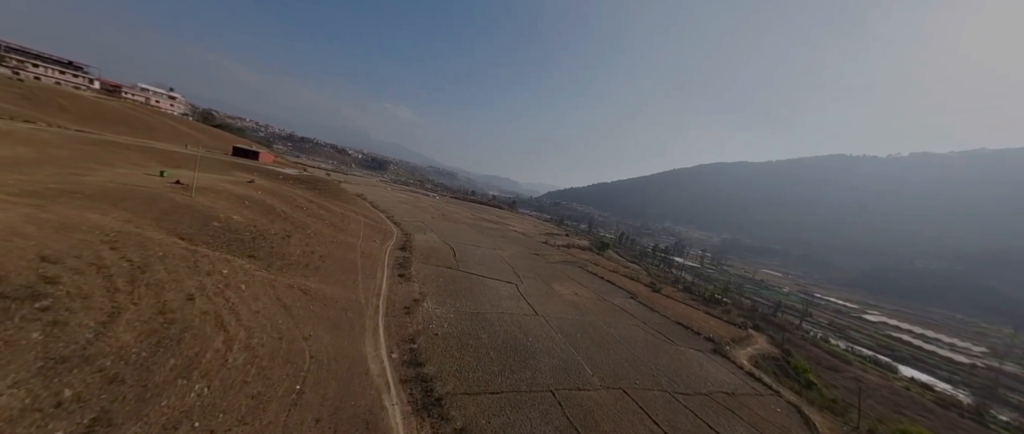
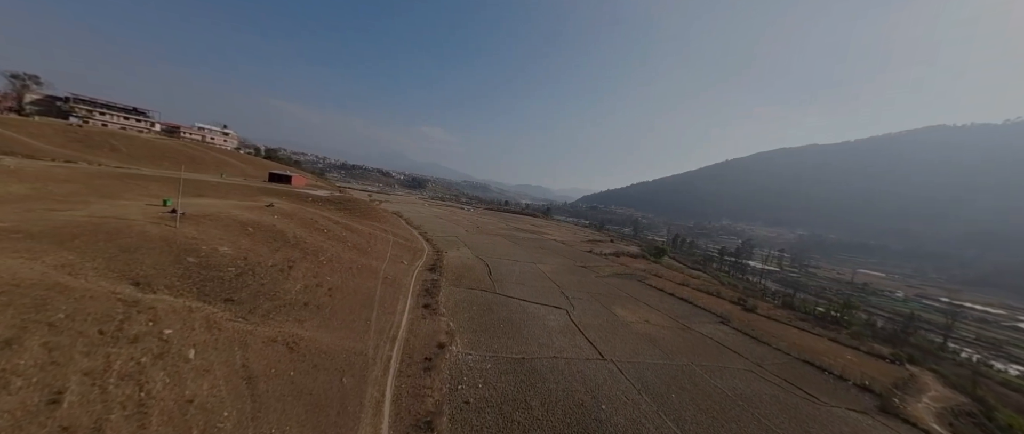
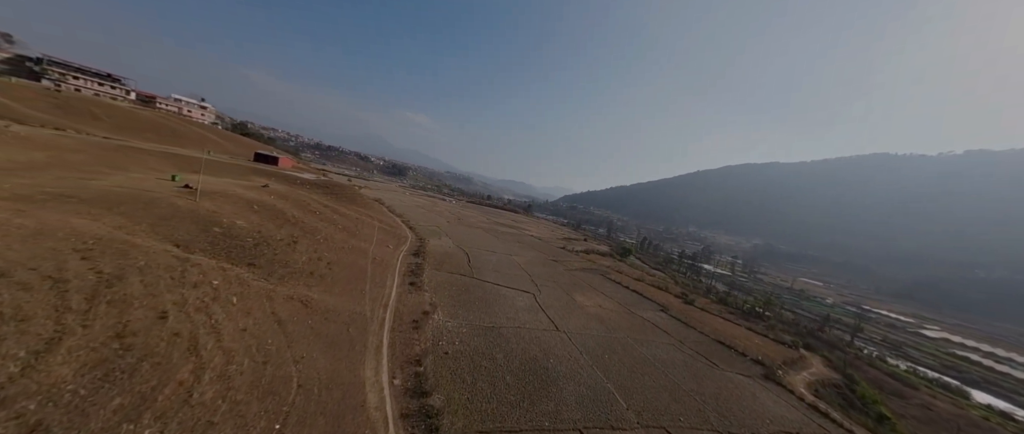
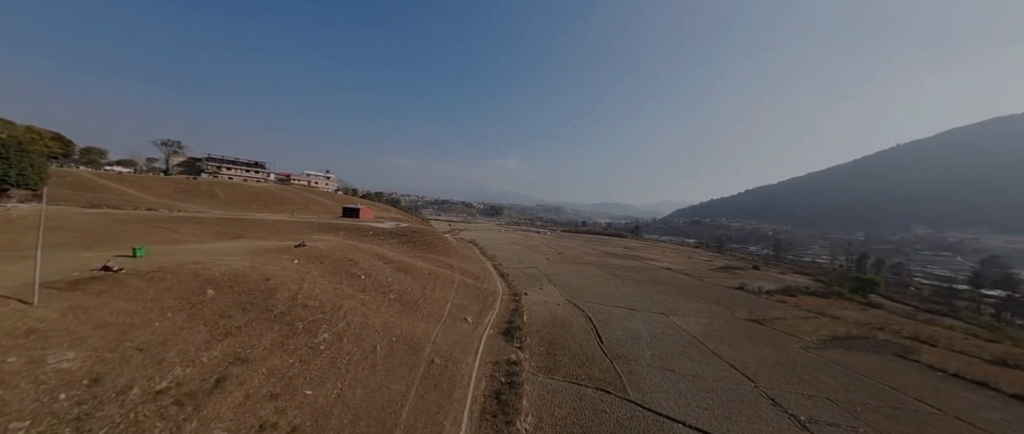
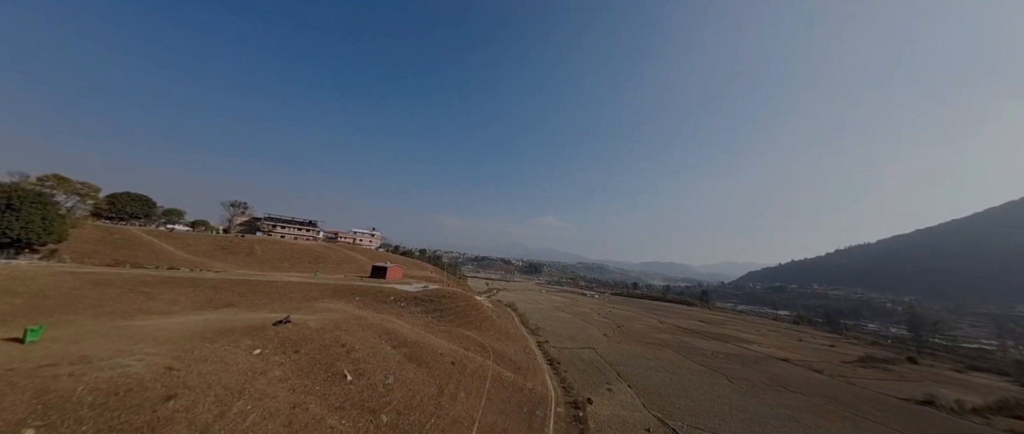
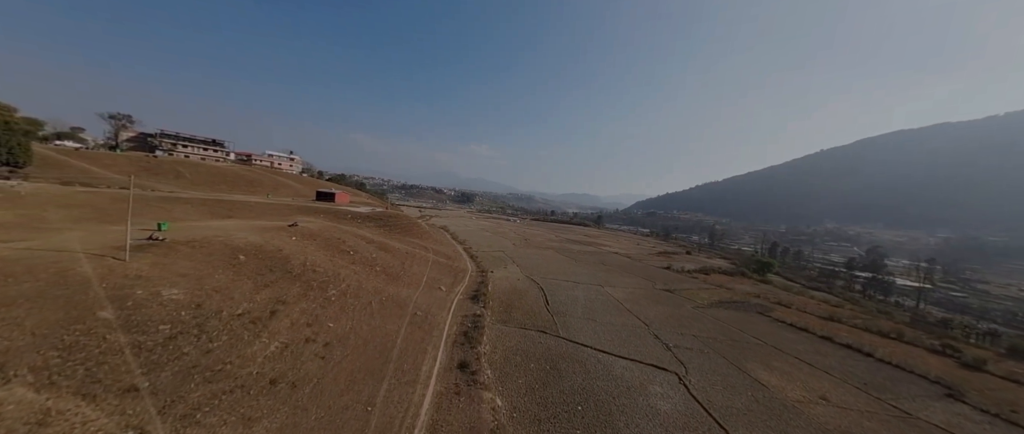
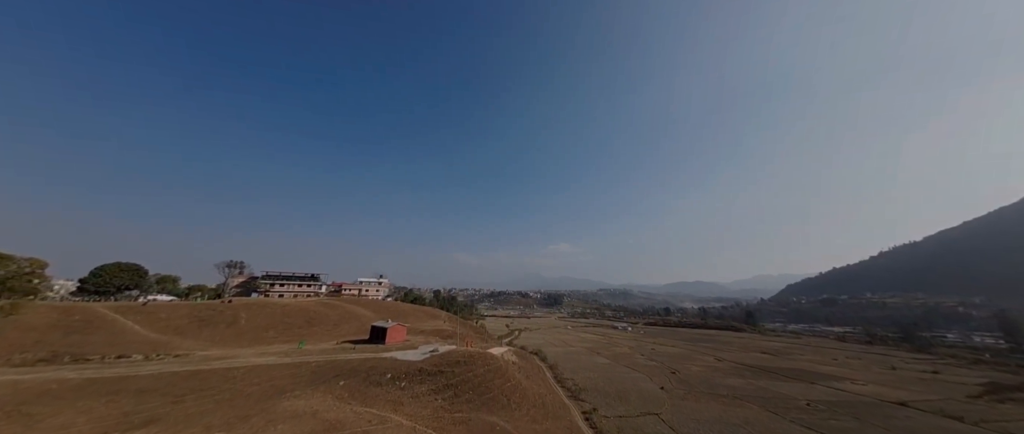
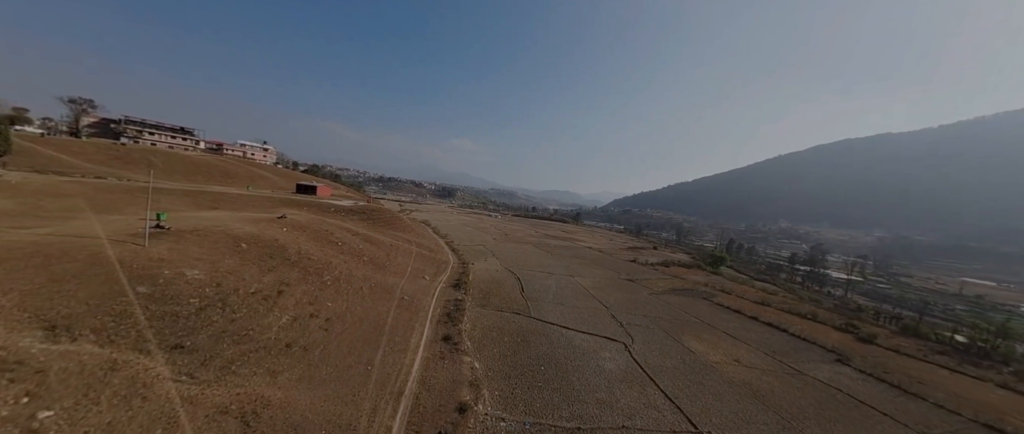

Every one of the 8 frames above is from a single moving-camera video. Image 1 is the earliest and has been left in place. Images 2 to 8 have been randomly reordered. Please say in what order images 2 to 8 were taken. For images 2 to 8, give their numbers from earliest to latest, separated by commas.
3, 2, 8, 6, 4, 5, 7
